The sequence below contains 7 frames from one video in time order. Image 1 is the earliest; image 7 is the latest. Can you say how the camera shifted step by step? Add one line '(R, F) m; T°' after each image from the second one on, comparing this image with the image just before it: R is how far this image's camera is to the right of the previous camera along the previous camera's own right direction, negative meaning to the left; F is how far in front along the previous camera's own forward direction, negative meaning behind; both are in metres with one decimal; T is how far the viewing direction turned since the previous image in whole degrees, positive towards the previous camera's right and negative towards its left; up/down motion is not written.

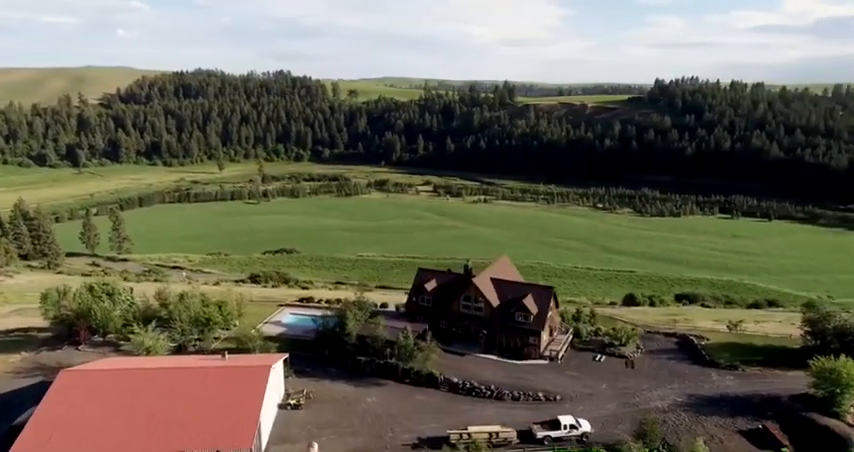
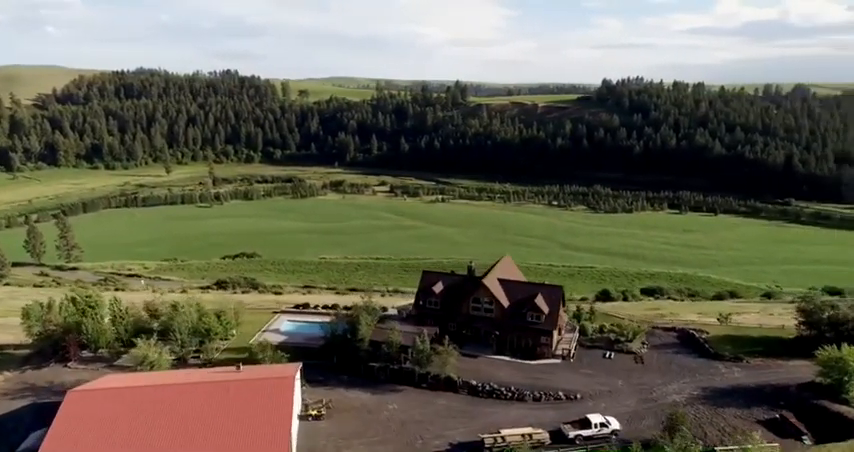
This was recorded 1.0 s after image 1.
(-3.2, +0.6) m; +5°
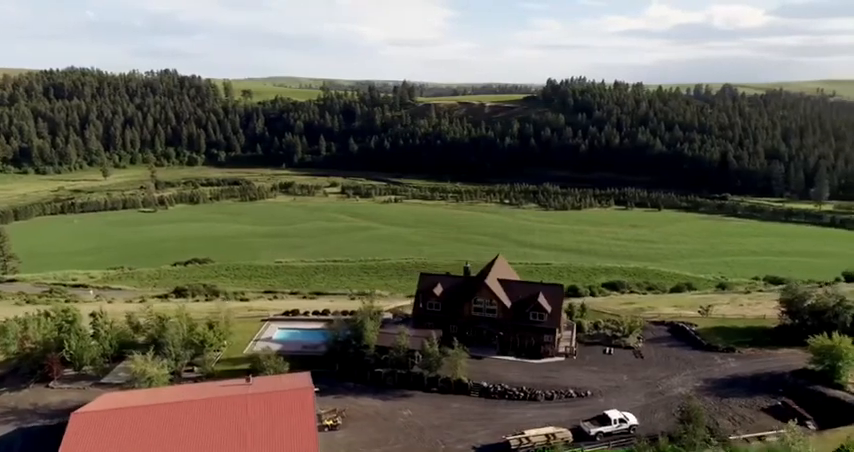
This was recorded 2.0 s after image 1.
(-3.0, +0.5) m; +5°
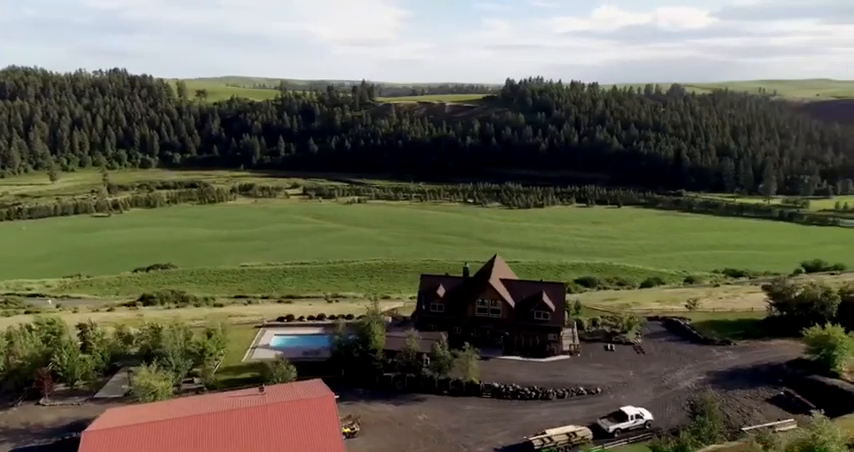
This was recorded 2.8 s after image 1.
(-2.5, +0.4) m; +4°
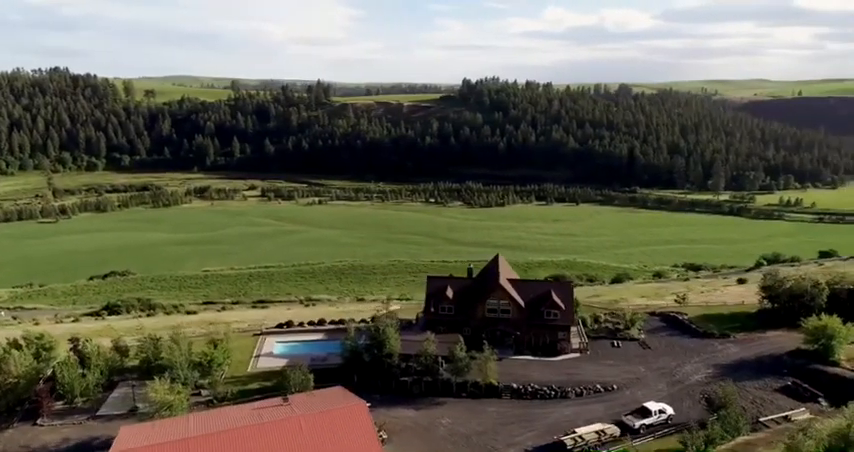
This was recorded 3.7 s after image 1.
(-3.0, +0.5) m; +4°
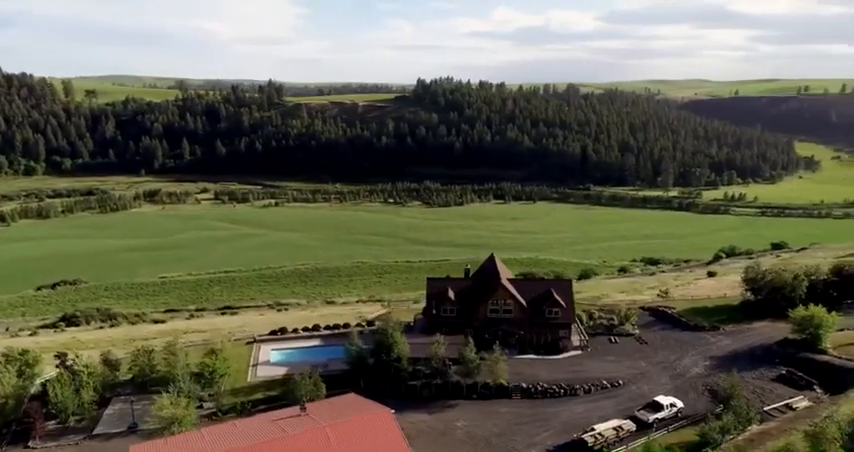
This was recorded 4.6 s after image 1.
(-2.6, +0.4) m; +5°
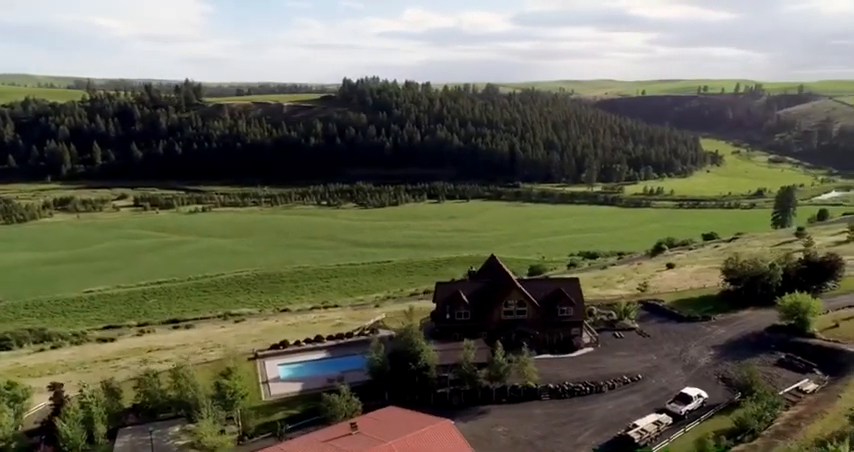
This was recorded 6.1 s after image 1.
(-4.9, +1.0) m; +7°
